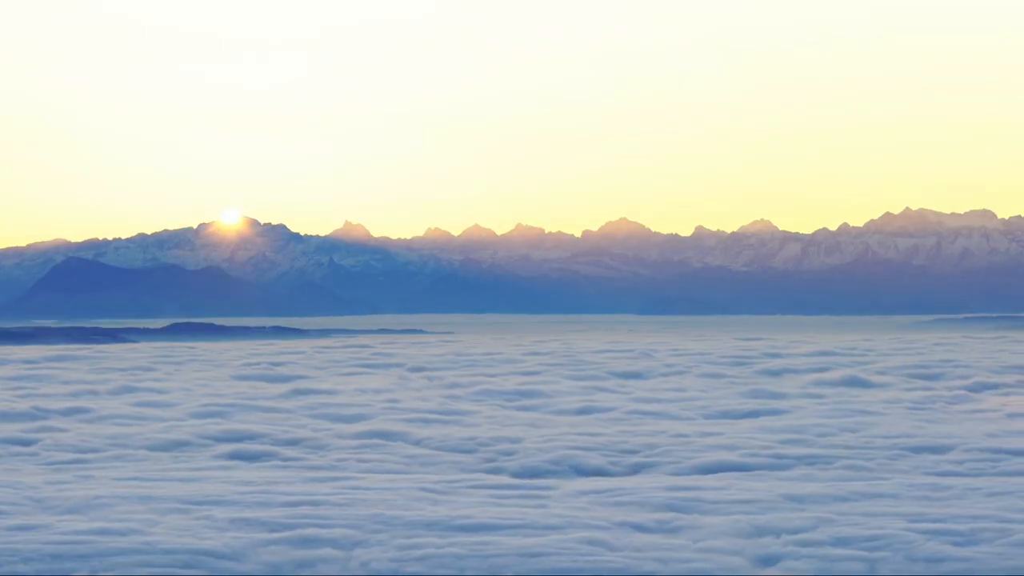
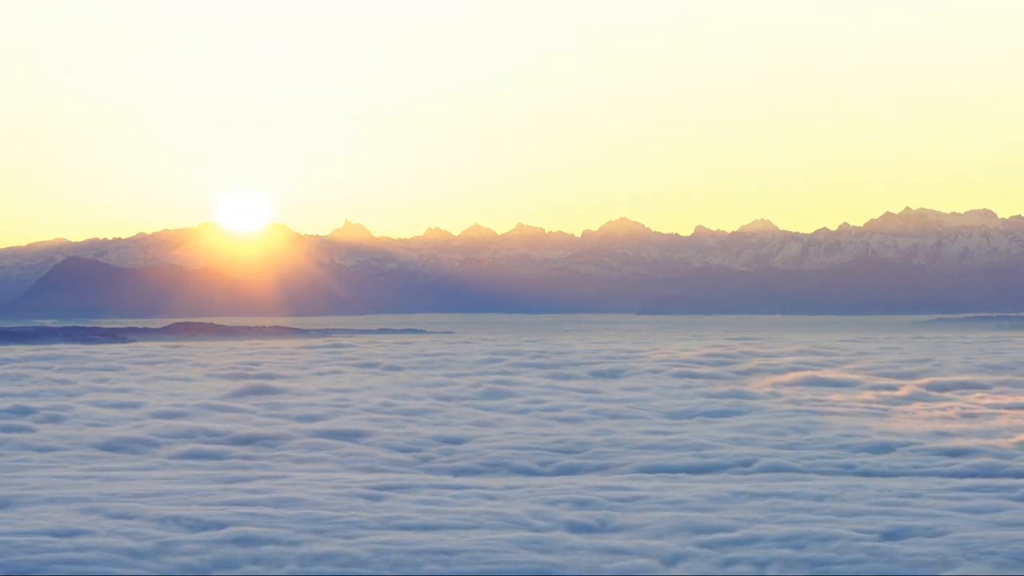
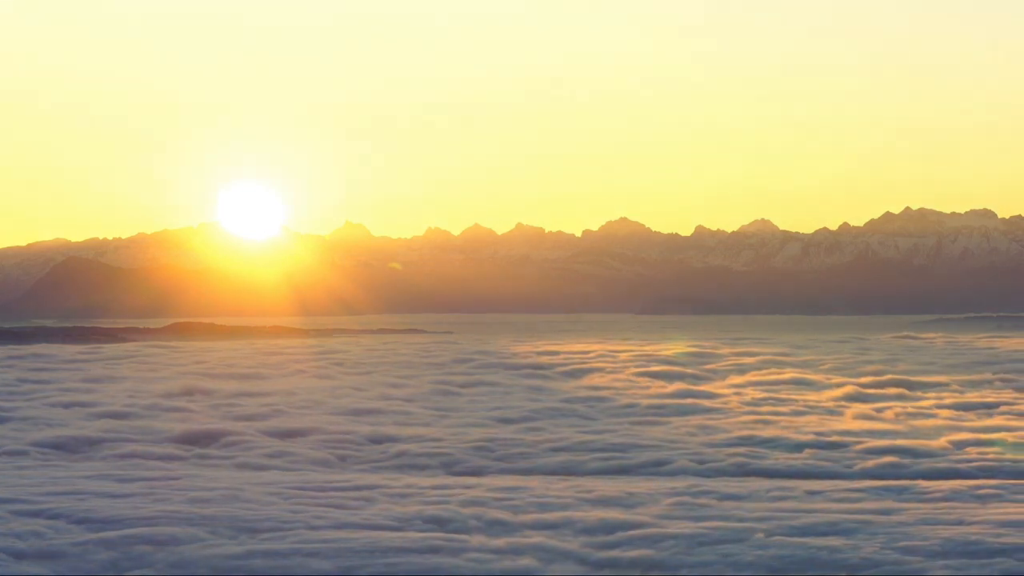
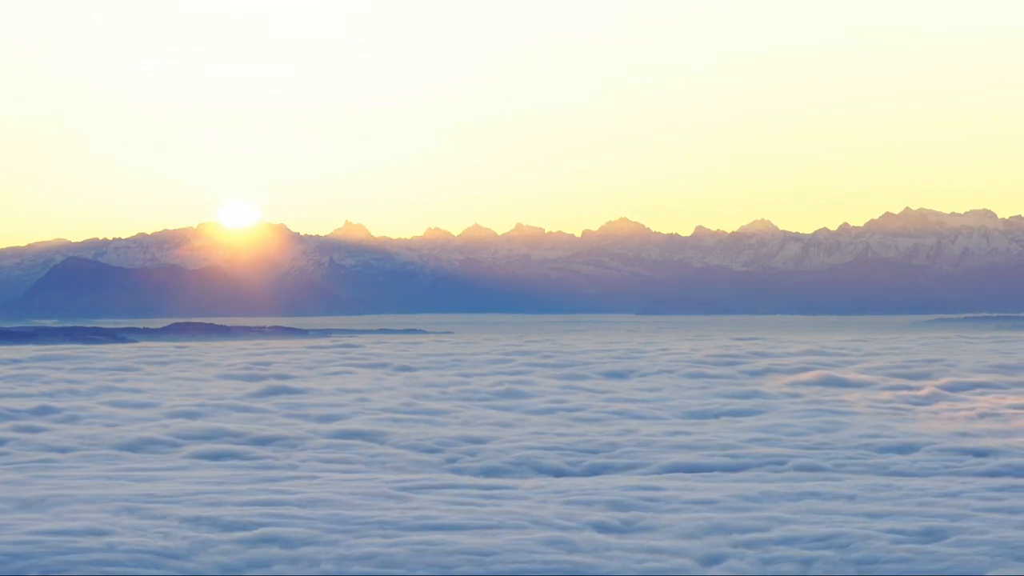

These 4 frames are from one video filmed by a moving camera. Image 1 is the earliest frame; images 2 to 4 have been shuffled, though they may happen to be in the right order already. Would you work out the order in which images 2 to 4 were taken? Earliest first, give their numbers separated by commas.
4, 2, 3
